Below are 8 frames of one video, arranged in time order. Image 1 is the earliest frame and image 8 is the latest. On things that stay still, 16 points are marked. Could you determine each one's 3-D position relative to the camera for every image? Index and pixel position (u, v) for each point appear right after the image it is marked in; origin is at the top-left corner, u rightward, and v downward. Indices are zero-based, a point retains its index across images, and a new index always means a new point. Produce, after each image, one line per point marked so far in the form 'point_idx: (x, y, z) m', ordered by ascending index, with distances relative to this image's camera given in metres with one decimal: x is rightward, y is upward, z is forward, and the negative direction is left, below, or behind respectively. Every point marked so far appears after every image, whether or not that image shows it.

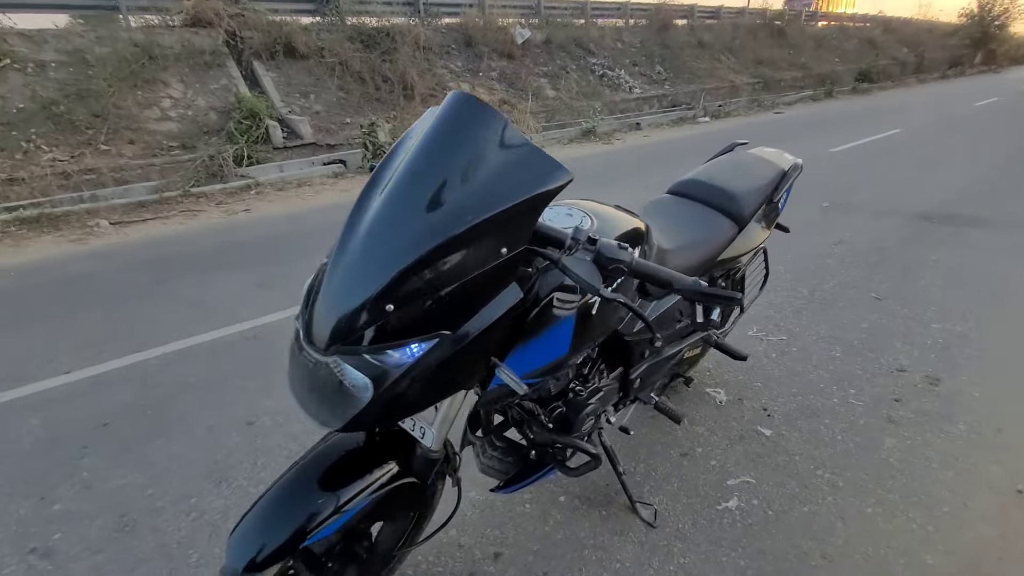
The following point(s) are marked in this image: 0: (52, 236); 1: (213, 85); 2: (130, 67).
0: (-6.7, +0.9, +7.5) m
1: (-6.4, +4.9, +11.7) m
2: (-7.9, +5.0, +11.0) m
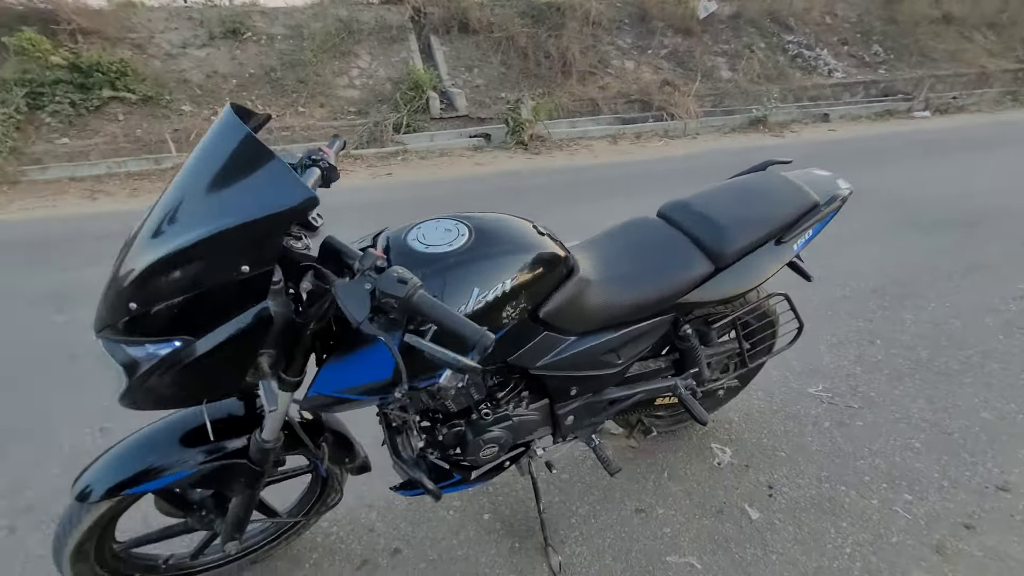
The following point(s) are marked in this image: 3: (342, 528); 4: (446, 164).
0: (-4.8, +2.0, +9.1) m
1: (-2.6, +6.0, +12.7) m
2: (-4.1, +6.4, +12.6) m
3: (-0.8, -1.2, +2.4) m
4: (-1.1, +2.5, +9.6) m
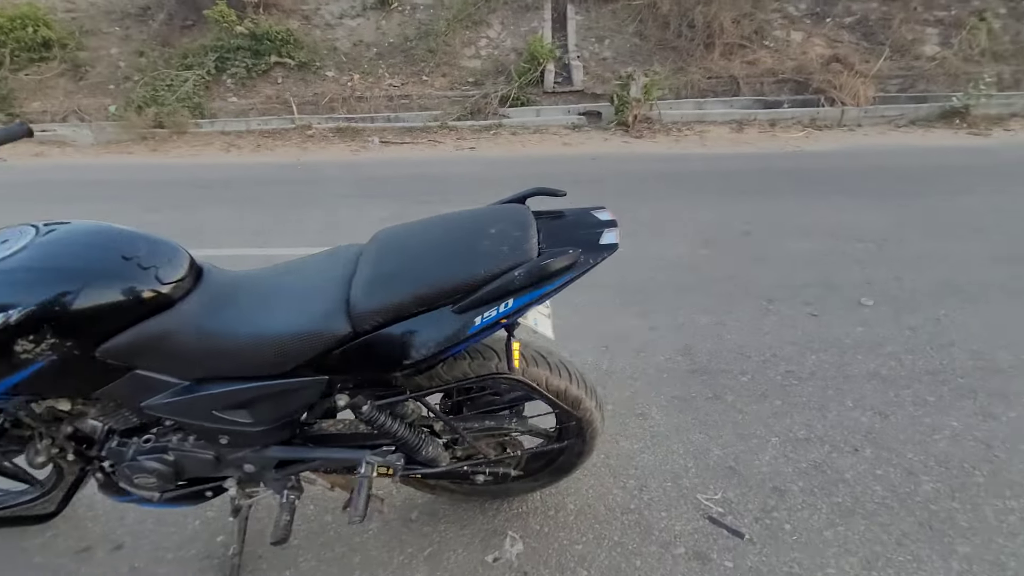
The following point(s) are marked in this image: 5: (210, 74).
0: (-3.3, +2.9, +9.8) m
1: (+0.4, +6.6, +12.3) m
2: (-1.0, +7.1, +12.6) m
3: (-2.0, -1.1, +2.4) m
4: (+0.4, +2.7, +9.2) m
5: (-7.2, +5.3, +12.1) m
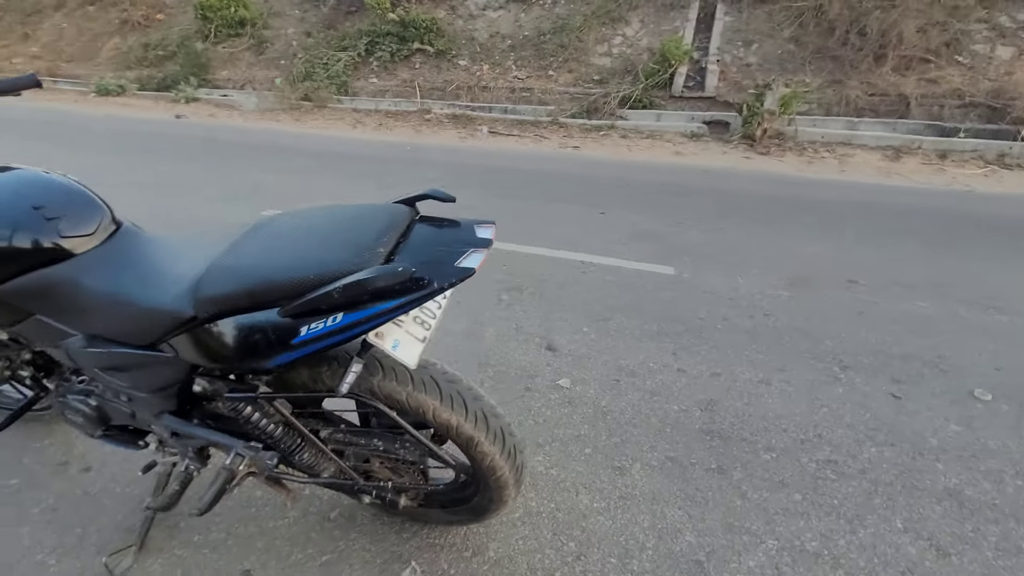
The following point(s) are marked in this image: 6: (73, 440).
0: (-1.2, +3.2, +10.1) m
1: (+3.6, +6.2, +11.5) m
2: (+2.4, +7.0, +12.1) m
3: (-2.3, -0.8, +2.7) m
4: (+2.2, +2.5, +8.6) m
5: (-4.0, +6.2, +13.1) m
6: (-2.4, -0.8, +2.6) m
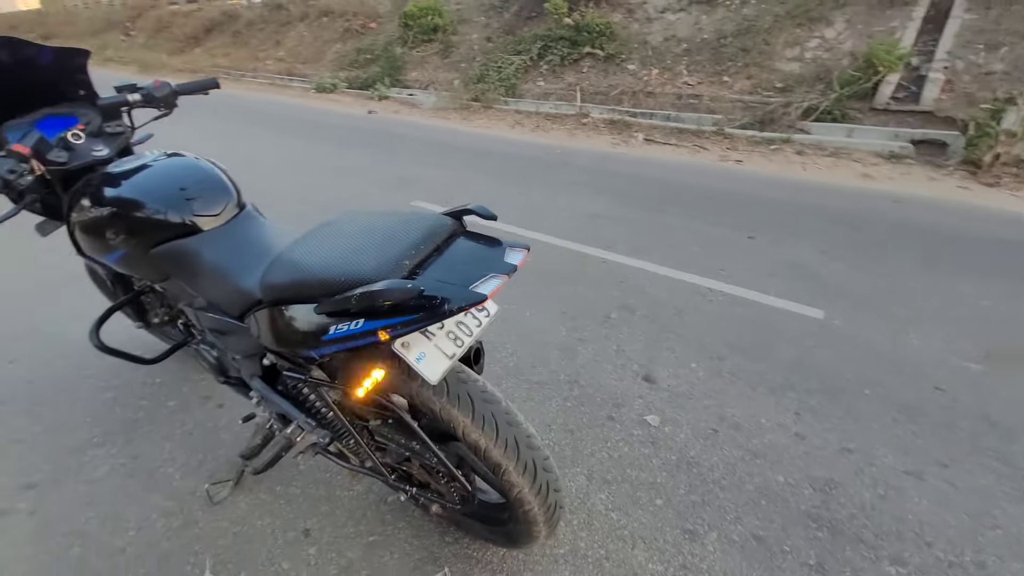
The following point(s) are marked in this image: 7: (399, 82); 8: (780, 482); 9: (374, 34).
0: (+1.9, +3.1, +9.9) m
1: (+7.3, +5.3, +9.9) m
2: (+6.4, +6.2, +10.8) m
3: (-1.8, -0.6, +3.2) m
4: (+4.6, +1.9, +7.5) m
5: (+0.6, +6.3, +13.6) m
6: (-1.9, -0.6, +3.1) m
7: (-3.6, +6.5, +15.5) m
8: (+1.4, -1.0, +2.5) m
9: (-5.1, +9.5, +18.3) m
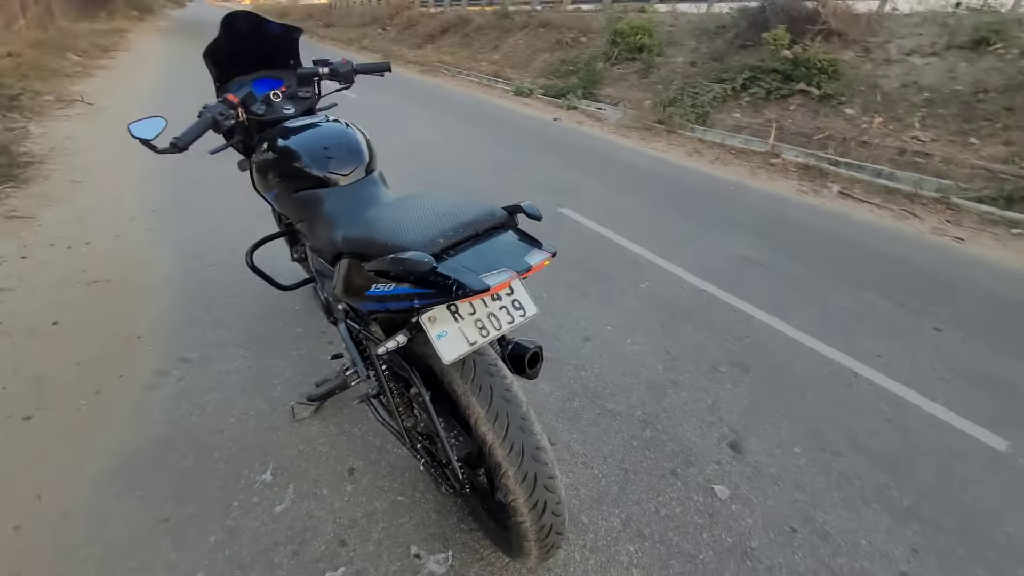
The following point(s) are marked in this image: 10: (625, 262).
0: (+5.1, +1.9, +8.9) m
1: (+10.6, +2.8, +7.2) m
2: (+10.3, +3.9, +8.3) m
3: (-1.2, -0.2, +3.7) m
4: (+6.6, +0.3, +5.8) m
5: (+5.7, +5.2, +12.8) m
6: (-1.3, -0.2, +3.6) m
7: (+2.5, +6.3, +15.9) m
8: (+1.4, -1.4, +2.0) m
9: (+2.7, +9.3, +18.9) m
10: (+1.2, +0.3, +5.2) m
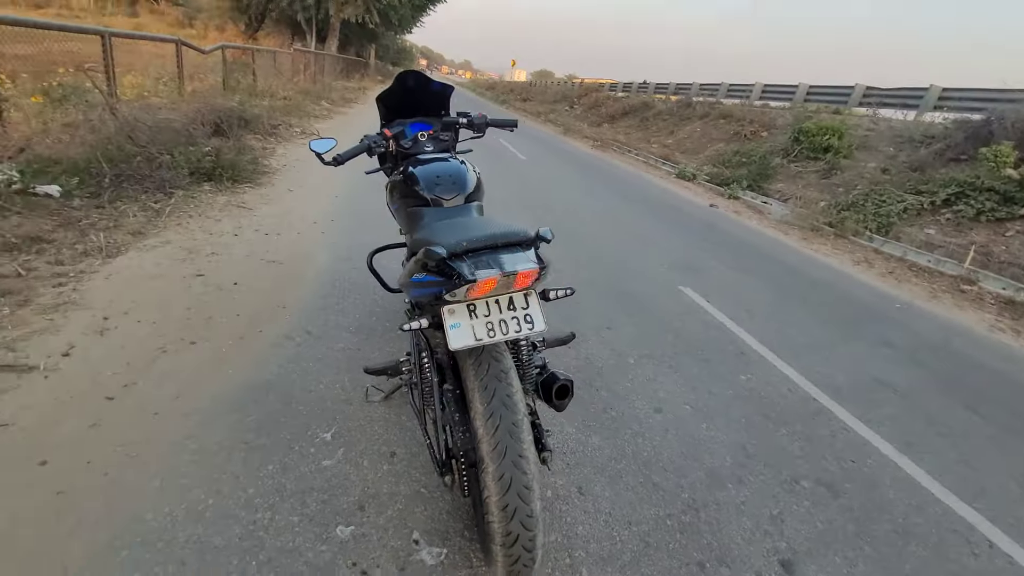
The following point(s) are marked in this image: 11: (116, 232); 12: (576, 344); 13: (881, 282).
0: (+7.2, -0.4, +7.4) m
1: (+12.2, -0.4, +4.3) m
2: (+12.4, +0.5, +5.6) m
3: (-0.6, -0.4, +4.1) m
4: (+7.4, -1.8, +3.9) m
5: (+9.6, +2.0, +11.3) m
6: (-0.7, -0.4, +4.1) m
7: (+7.7, +3.1, +15.3) m
8: (+1.2, -1.8, +1.7) m
9: (+9.3, +5.5, +18.4) m
10: (+2.2, -0.6, +4.9) m
11: (-3.9, +0.5, +4.8) m
12: (+0.6, -0.5, +4.5) m
13: (+6.4, +0.1, +8.6) m
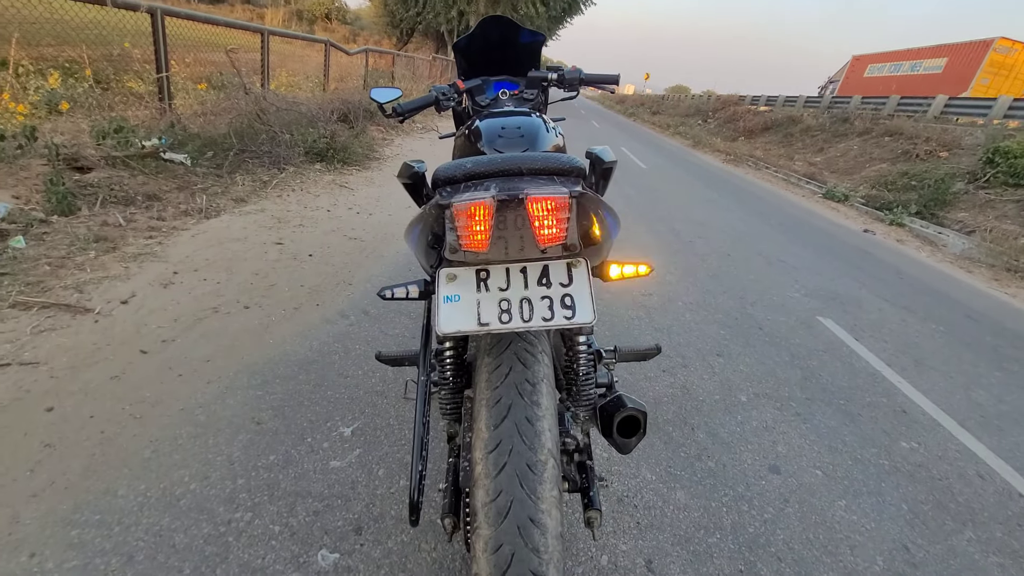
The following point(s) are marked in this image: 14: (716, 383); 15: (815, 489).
0: (+8.3, -1.3, +5.0) m
1: (+12.4, -1.7, +0.9) m
2: (+13.0, -0.9, +2.1) m
3: (0.0, -0.3, +3.5) m
4: (+7.6, -2.6, +1.5) m
5: (+11.7, +0.7, +8.3) m
6: (-0.1, -0.3, +3.5) m
7: (+10.8, +1.9, +12.6) m
8: (+1.1, -1.8, +0.7) m
9: (+13.4, +4.0, +15.4) m
10: (+2.9, -0.9, +3.7) m
11: (-3.0, +0.9, +5.0) m
12: (+1.2, -0.6, +3.6) m
13: (+7.8, -0.7, +6.4) m
14: (+1.5, -0.7, +3.5) m
15: (+1.7, -1.1, +2.7) m
